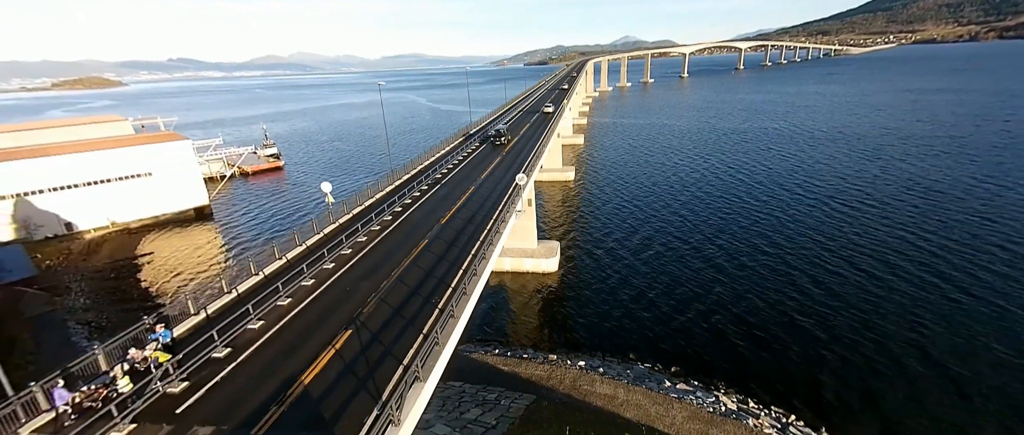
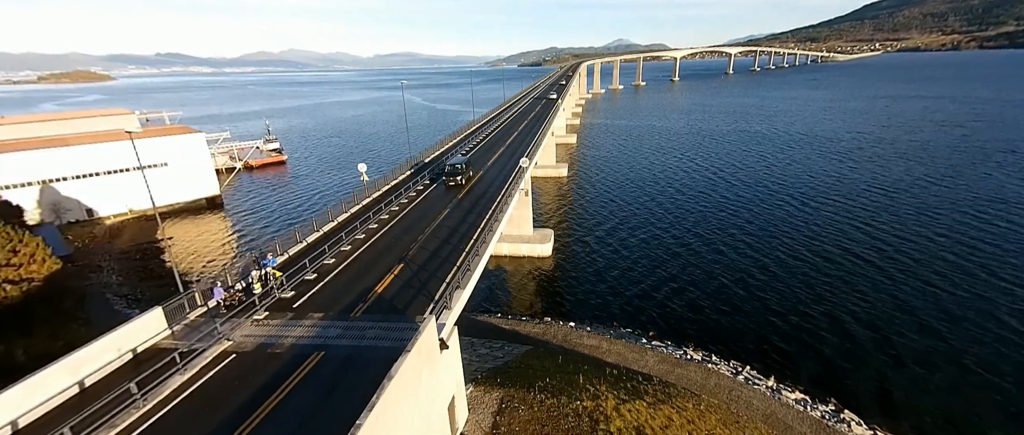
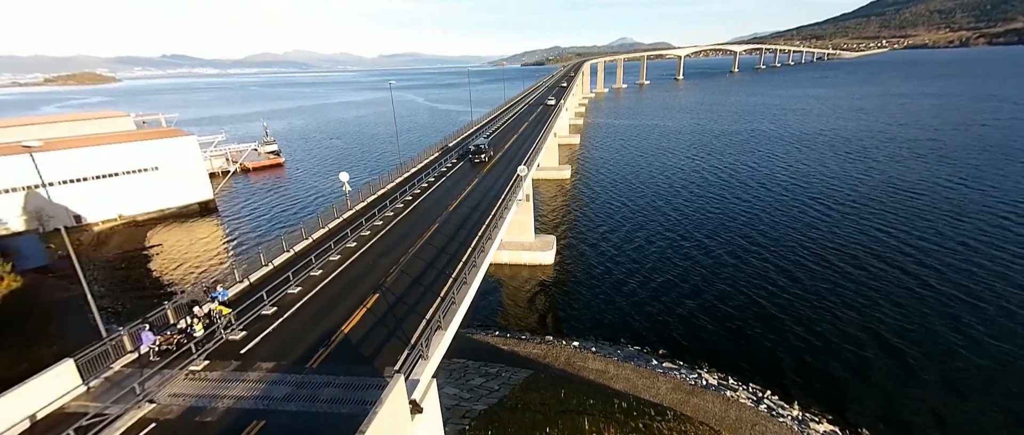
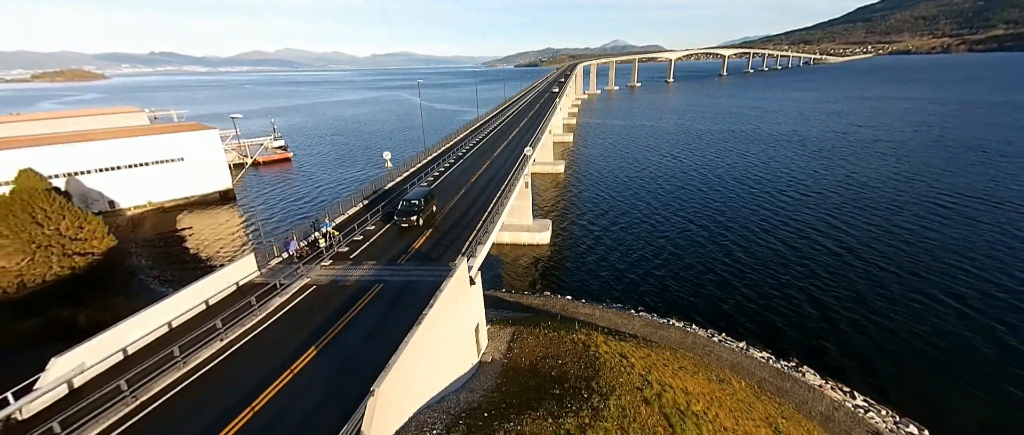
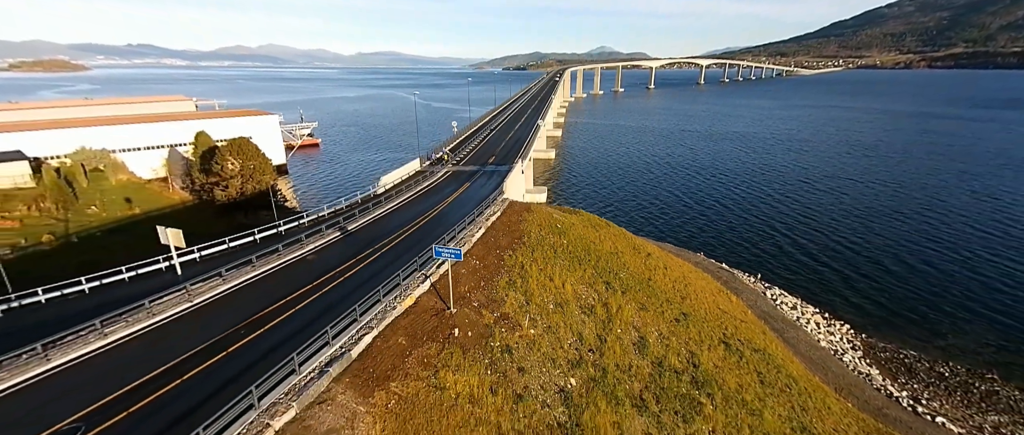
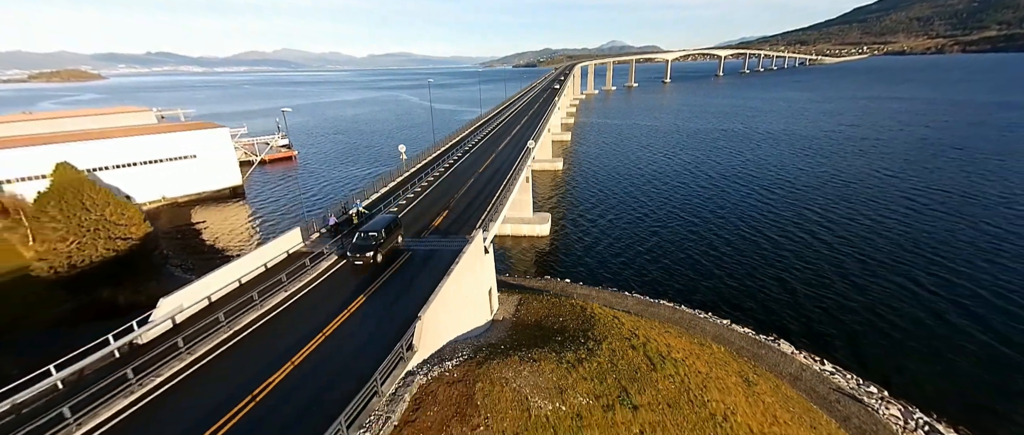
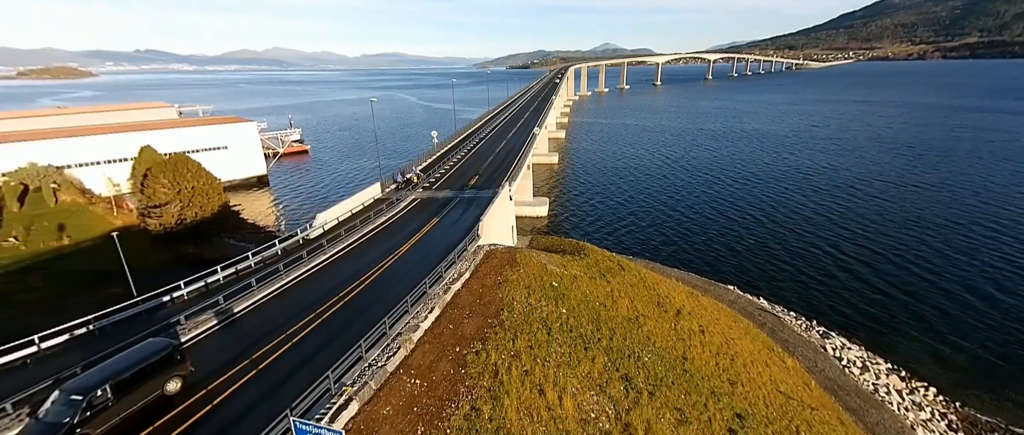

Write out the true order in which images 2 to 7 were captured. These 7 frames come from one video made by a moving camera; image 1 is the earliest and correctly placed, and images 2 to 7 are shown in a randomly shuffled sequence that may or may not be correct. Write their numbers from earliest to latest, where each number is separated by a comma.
3, 2, 4, 6, 7, 5
